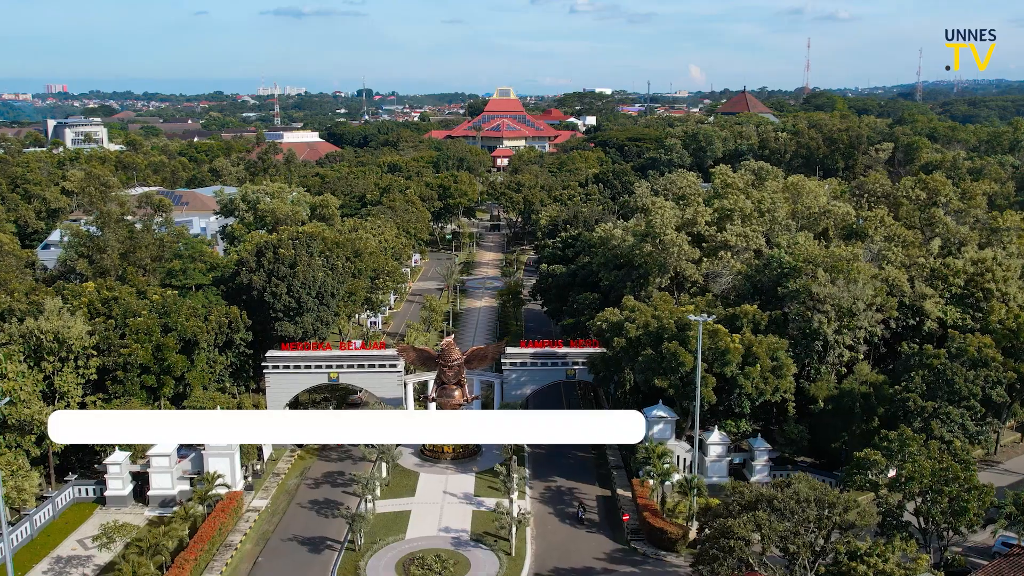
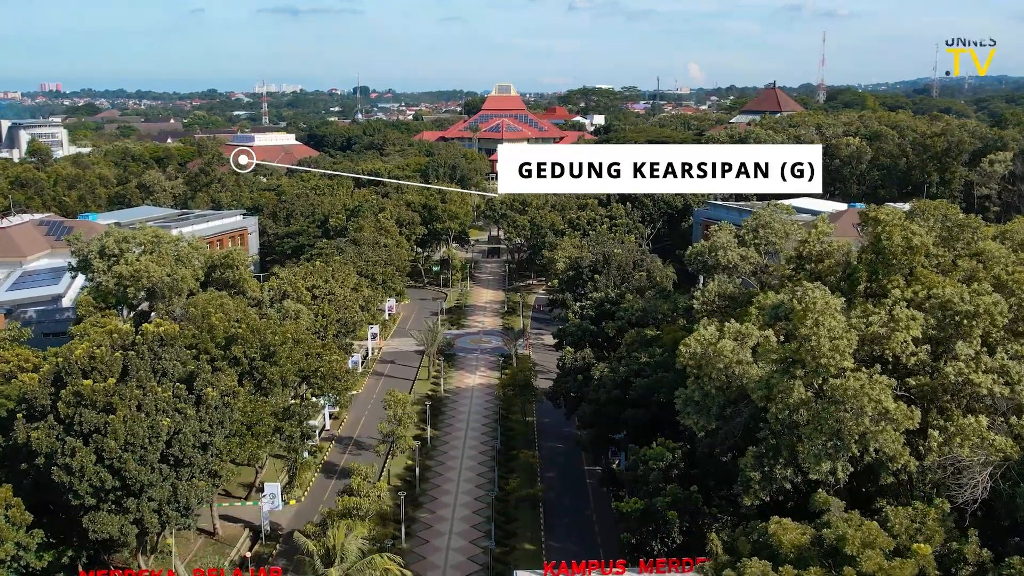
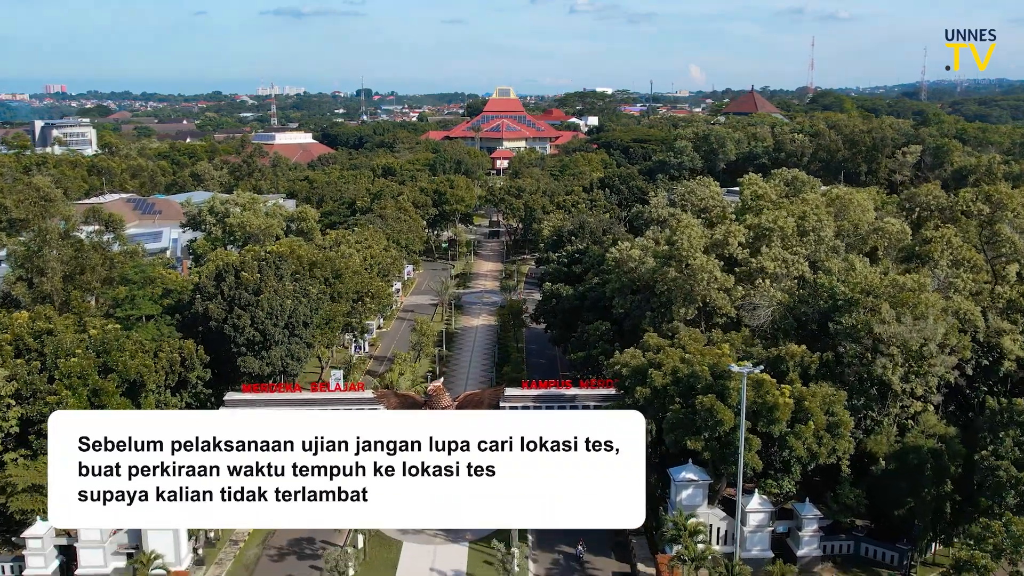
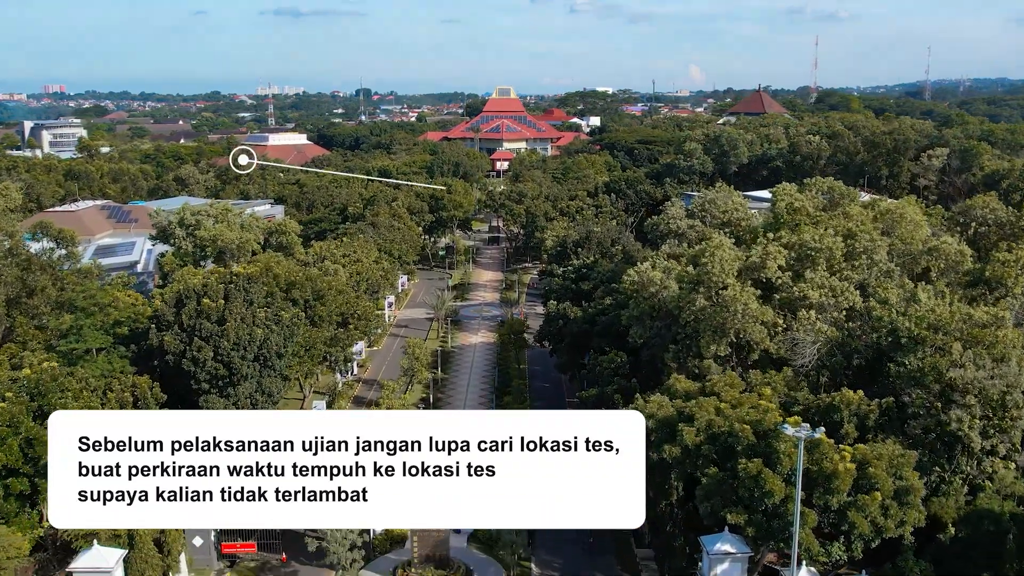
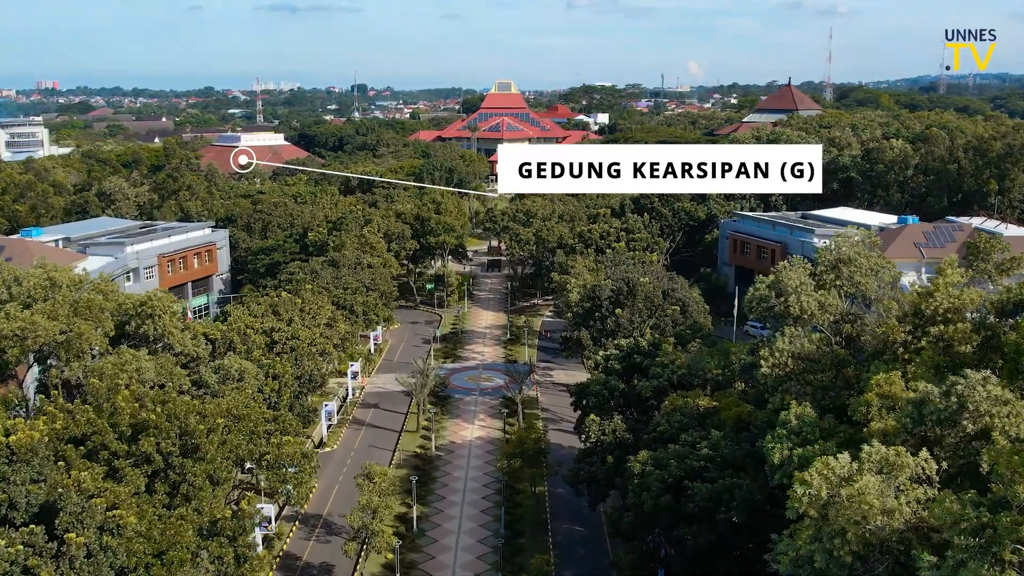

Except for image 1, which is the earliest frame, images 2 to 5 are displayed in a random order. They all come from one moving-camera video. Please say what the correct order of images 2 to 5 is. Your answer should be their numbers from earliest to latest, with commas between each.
3, 4, 2, 5
